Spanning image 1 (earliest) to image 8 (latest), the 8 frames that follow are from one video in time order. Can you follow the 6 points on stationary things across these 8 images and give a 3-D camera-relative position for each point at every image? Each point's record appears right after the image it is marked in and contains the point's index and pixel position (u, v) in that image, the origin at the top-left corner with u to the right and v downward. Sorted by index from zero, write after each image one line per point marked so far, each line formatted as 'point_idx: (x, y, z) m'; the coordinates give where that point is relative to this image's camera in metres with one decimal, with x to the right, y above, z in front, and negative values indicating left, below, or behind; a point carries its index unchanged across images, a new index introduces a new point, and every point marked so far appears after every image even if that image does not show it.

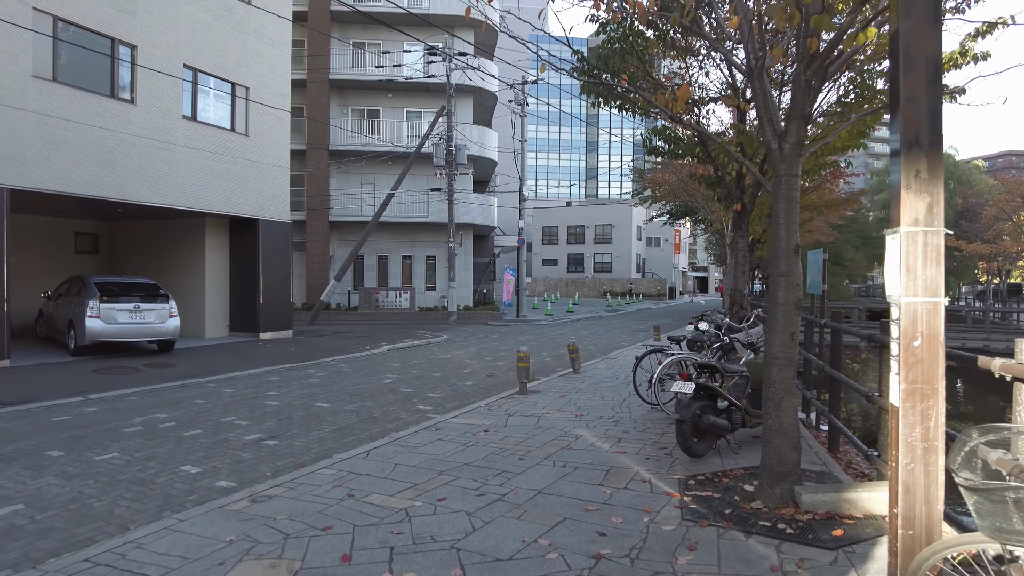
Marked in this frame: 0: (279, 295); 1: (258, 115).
0: (-6.3, -0.2, +17.7) m
1: (-6.6, +4.5, +16.9) m
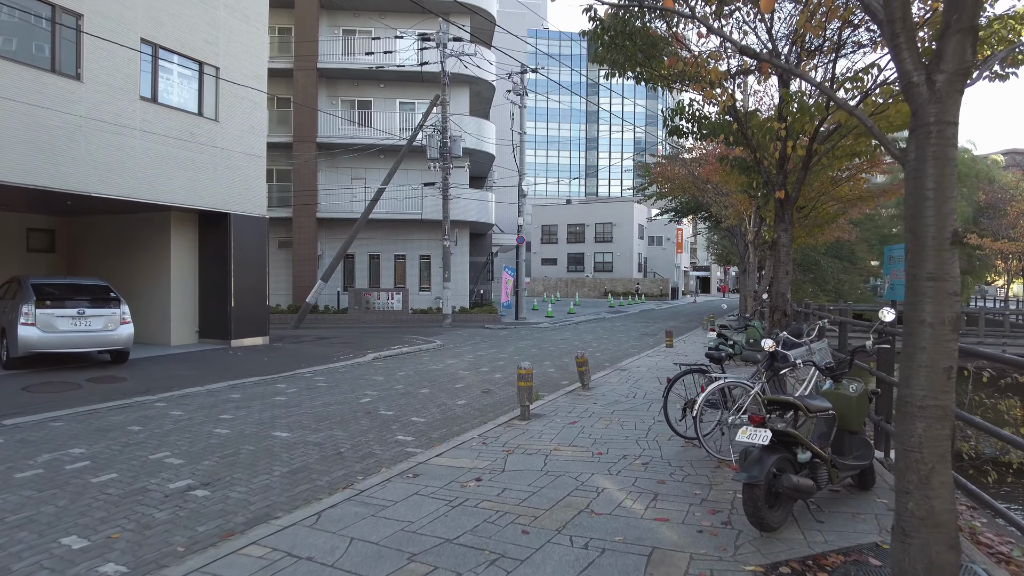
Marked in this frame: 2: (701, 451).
0: (-6.4, -0.3, +16.1) m
1: (-6.6, +4.4, +15.3) m
2: (+1.8, -1.6, +6.3) m
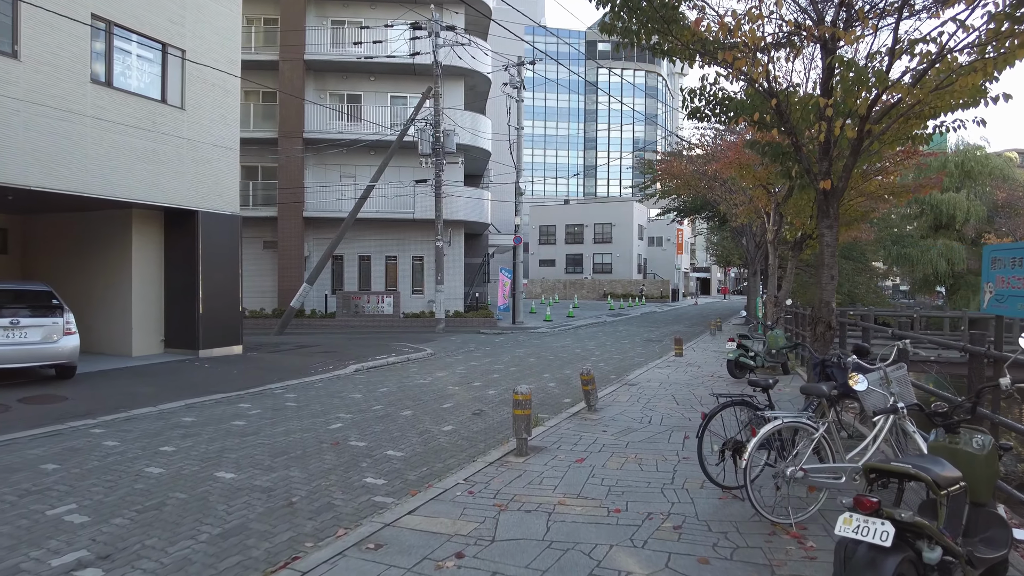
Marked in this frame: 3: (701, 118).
0: (-6.4, -0.4, +14.7) m
1: (-6.7, +4.3, +13.9) m
2: (+1.8, -1.7, +4.9) m
3: (+2.7, +2.4, +9.2) m
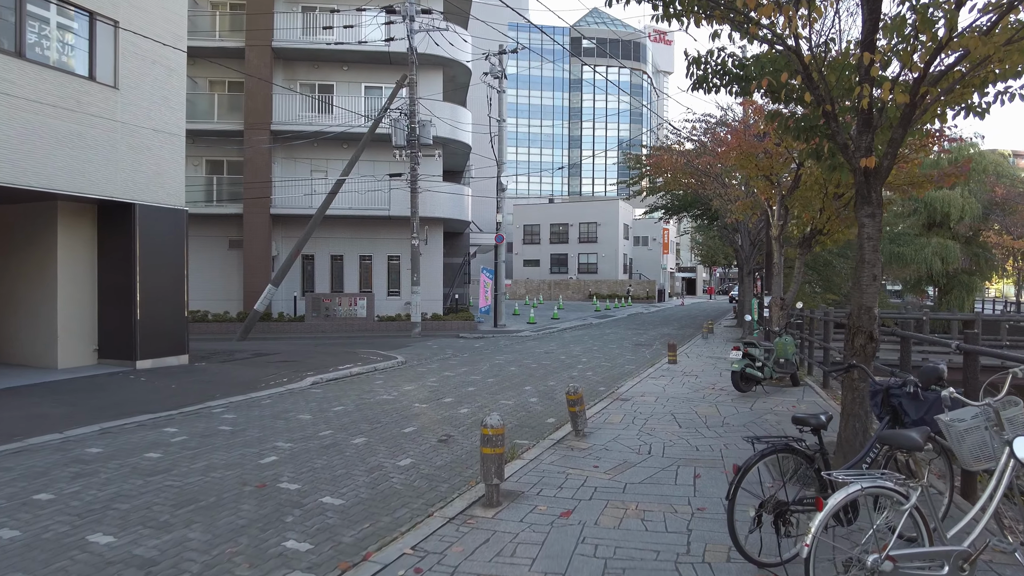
0: (-6.9, -0.4, +13.1) m
1: (-7.2, +4.3, +12.3) m
2: (+1.5, -1.7, +3.5) m
3: (+2.3, +2.4, +7.8) m
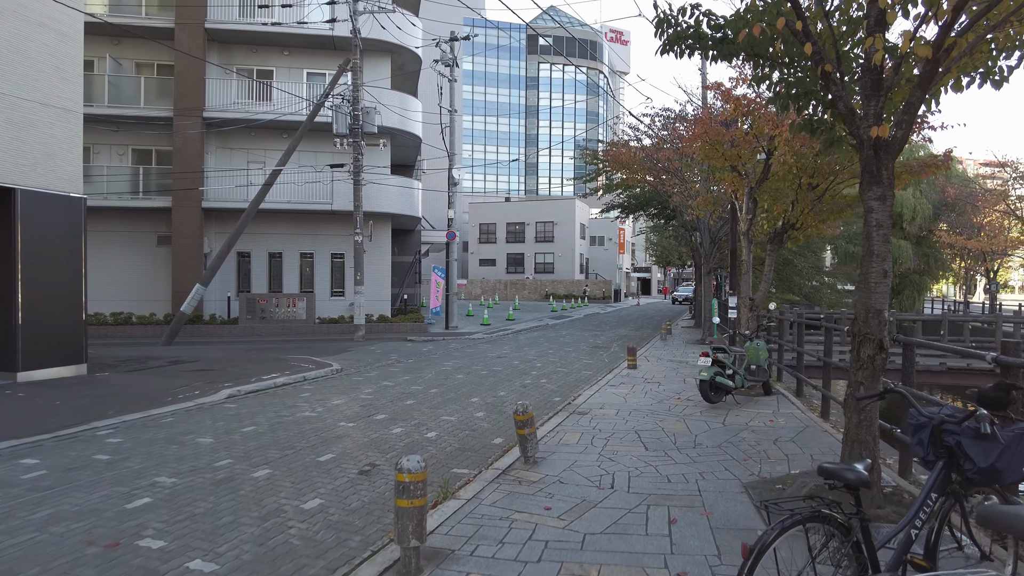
0: (-7.8, -0.4, +11.4) m
1: (-8.1, +4.3, +10.6) m
2: (+1.2, -1.7, +2.4) m
3: (+1.7, +2.4, +6.7) m
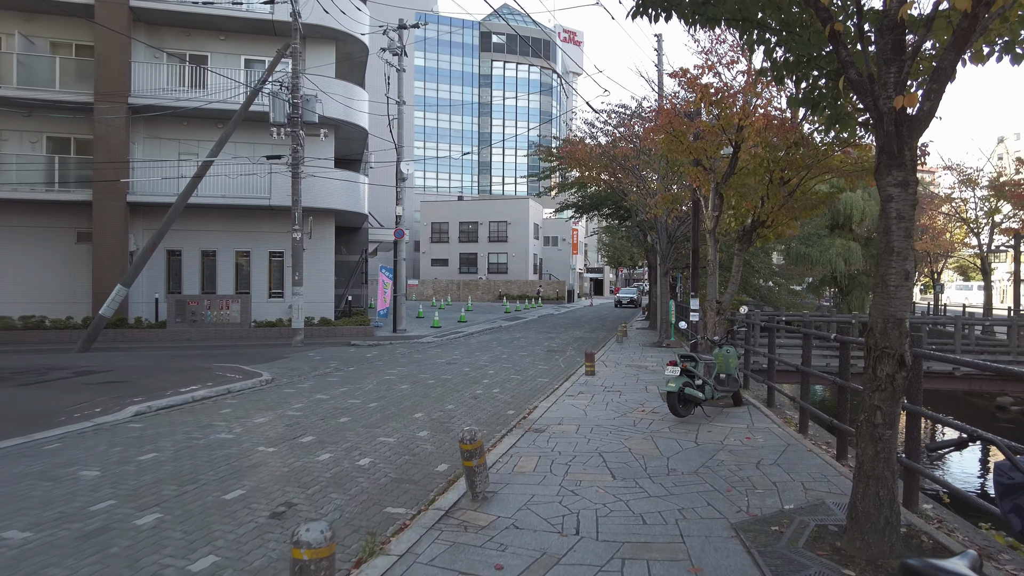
0: (-8.6, -0.4, +9.8) m
1: (-8.8, +4.3, +9.0) m
2: (+1.0, -1.7, +1.5) m
3: (+1.2, +2.4, +5.8) m
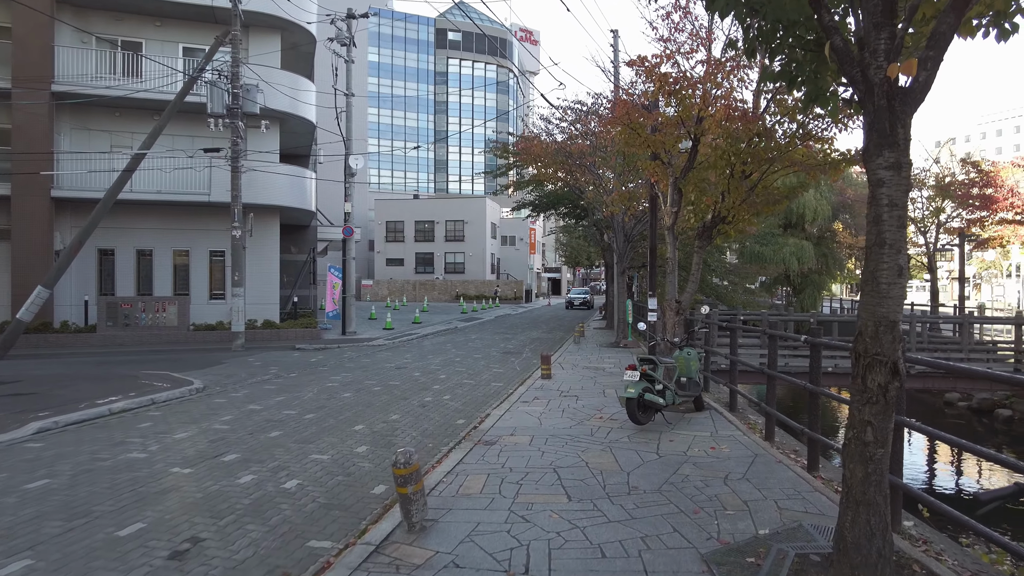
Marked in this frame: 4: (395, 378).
0: (-9.3, -0.5, +8.6) m
1: (-9.4, +4.2, +7.7) m
2: (+0.8, -1.7, +0.9) m
3: (+0.8, +2.4, +5.2) m
4: (-2.2, -1.7, +12.5) m
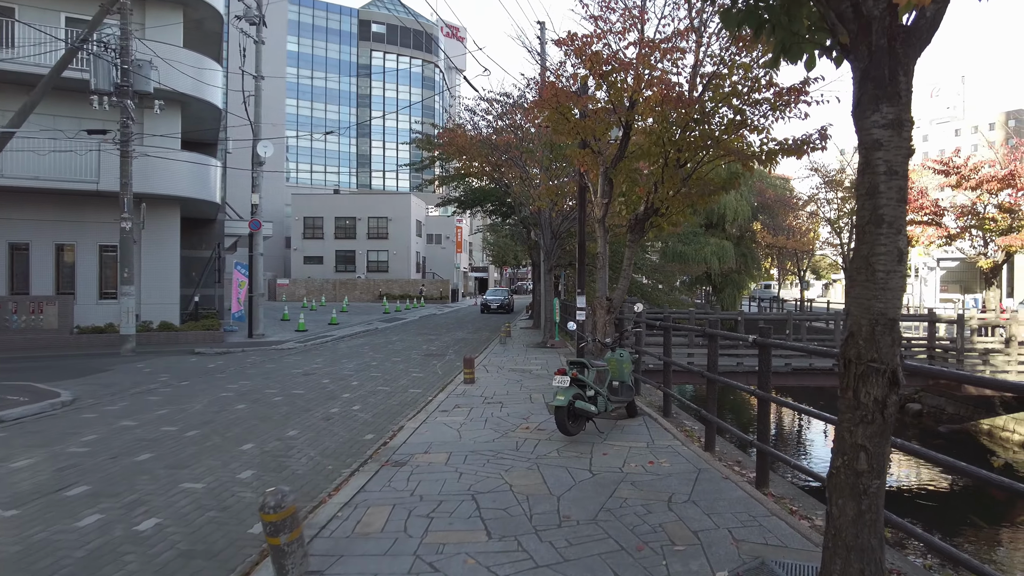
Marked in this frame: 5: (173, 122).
0: (-10.2, -0.4, +6.6) m
1: (-10.3, +4.3, +5.7) m
2: (+0.7, -1.7, +0.1) m
3: (+0.2, +2.4, +4.3) m
4: (-3.6, -1.7, +11.3) m
5: (-10.3, +4.9, +19.7) m
